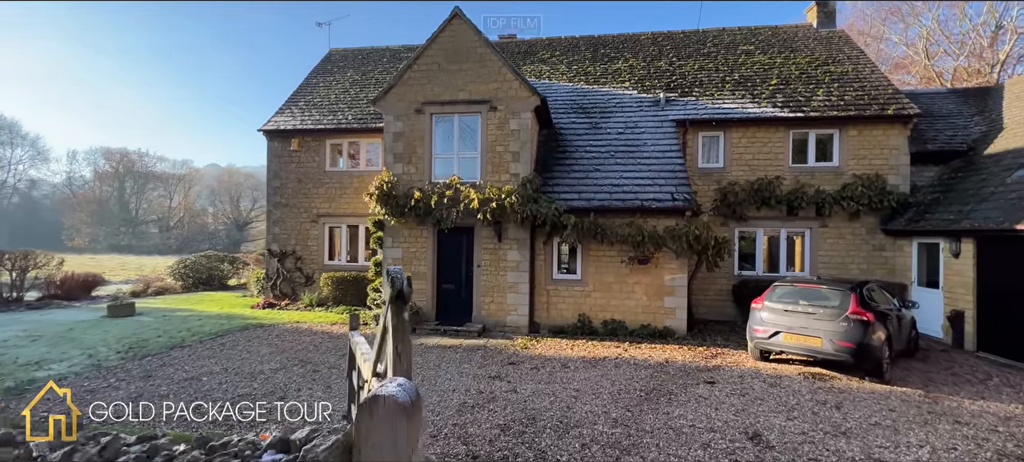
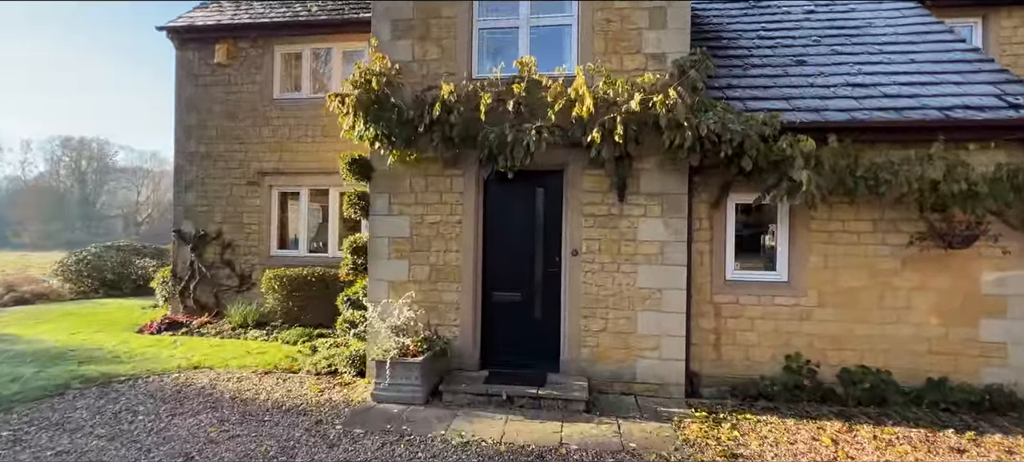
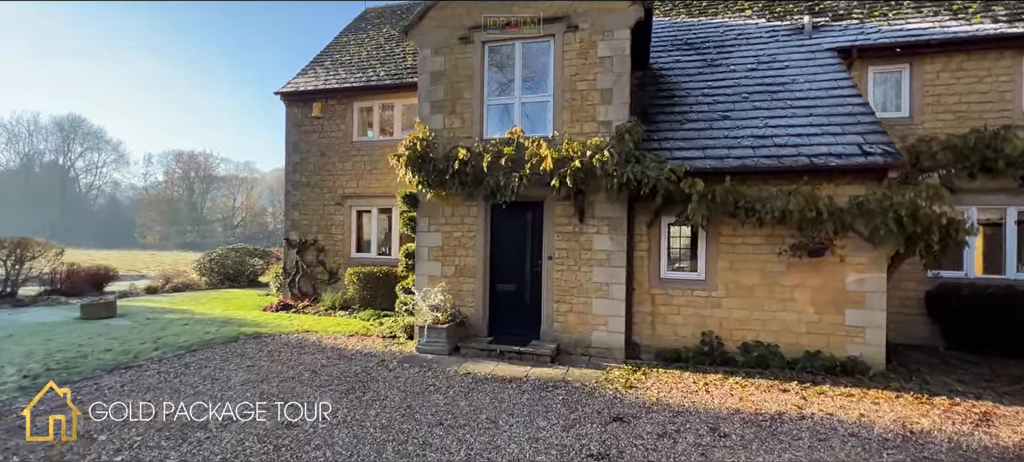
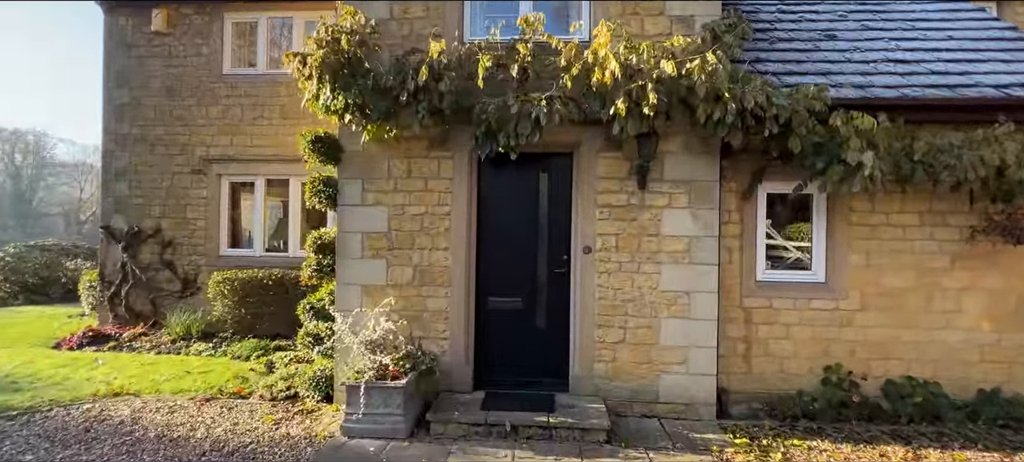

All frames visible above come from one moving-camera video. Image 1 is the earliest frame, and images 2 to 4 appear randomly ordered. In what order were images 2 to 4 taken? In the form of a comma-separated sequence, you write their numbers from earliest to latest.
3, 2, 4
